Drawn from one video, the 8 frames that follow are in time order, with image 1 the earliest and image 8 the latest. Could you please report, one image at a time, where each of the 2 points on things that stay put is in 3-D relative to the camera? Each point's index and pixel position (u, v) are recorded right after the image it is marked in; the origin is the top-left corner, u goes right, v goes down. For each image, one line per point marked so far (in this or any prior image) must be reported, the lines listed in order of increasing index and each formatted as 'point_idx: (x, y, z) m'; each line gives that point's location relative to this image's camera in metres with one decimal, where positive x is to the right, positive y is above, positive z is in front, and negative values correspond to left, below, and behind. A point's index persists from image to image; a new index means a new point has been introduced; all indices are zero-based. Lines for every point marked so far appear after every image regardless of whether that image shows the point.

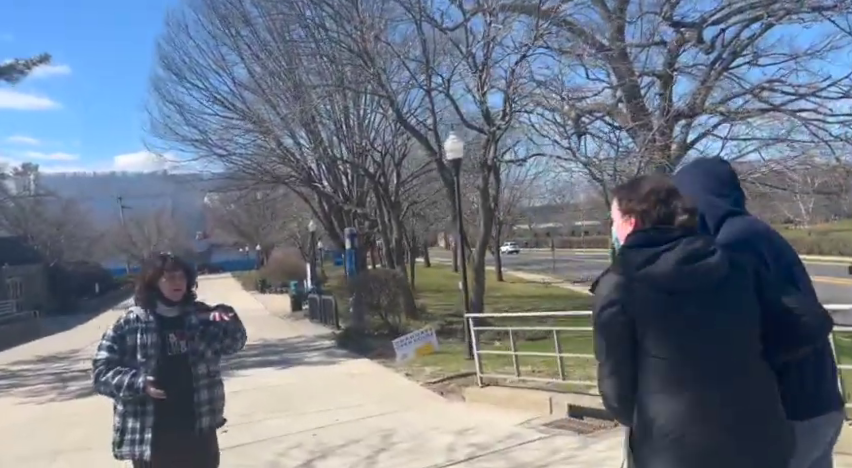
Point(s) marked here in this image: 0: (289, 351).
0: (-2.8, -2.4, +15.3) m
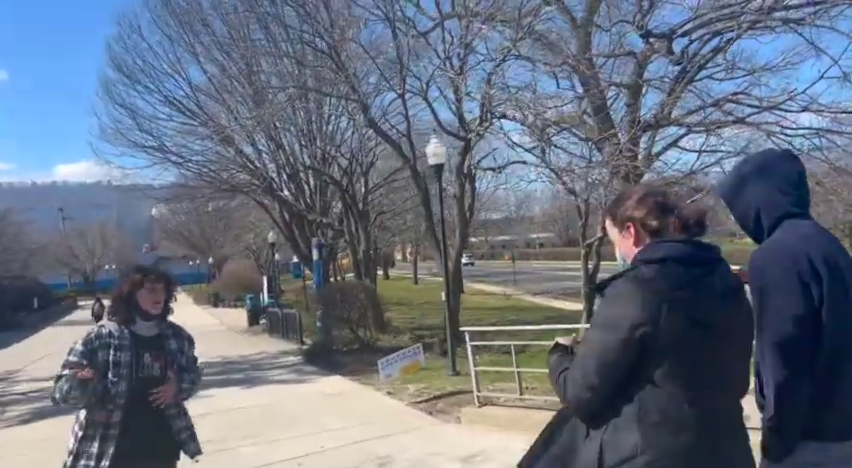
0: (-3.3, -2.6, +14.5) m
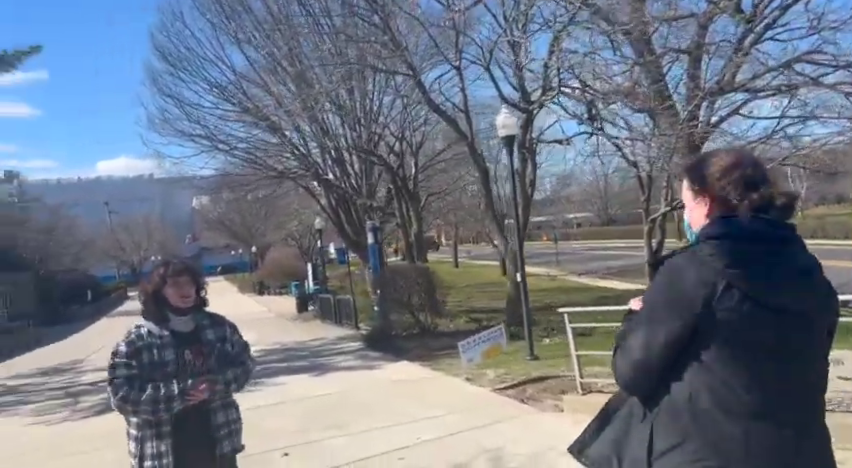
0: (-2.1, -2.3, +14.1) m
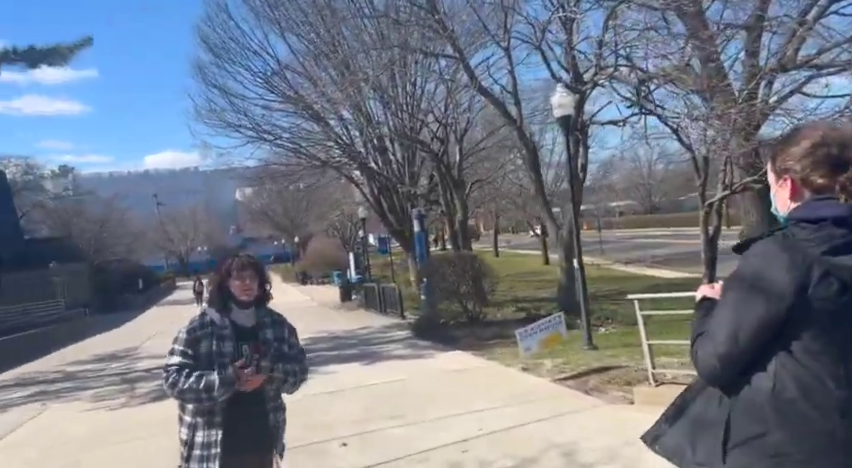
0: (-1.1, -2.1, +14.0) m
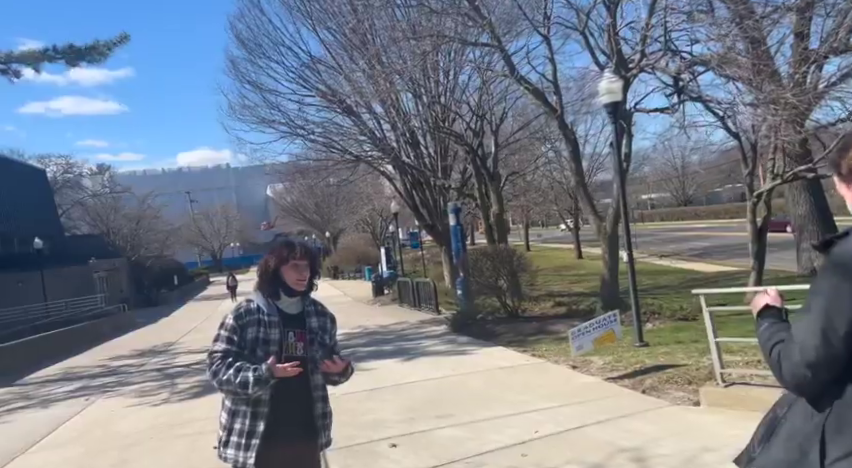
0: (-0.4, -2.0, +13.7) m
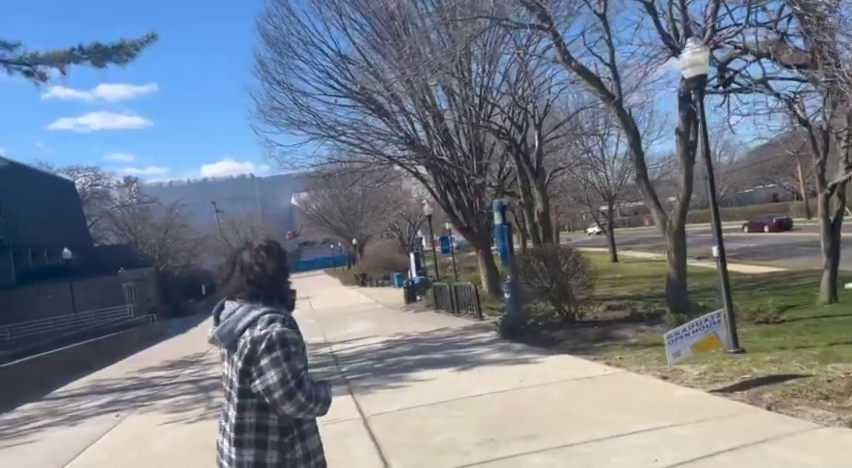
0: (+0.4, -1.9, +12.7) m
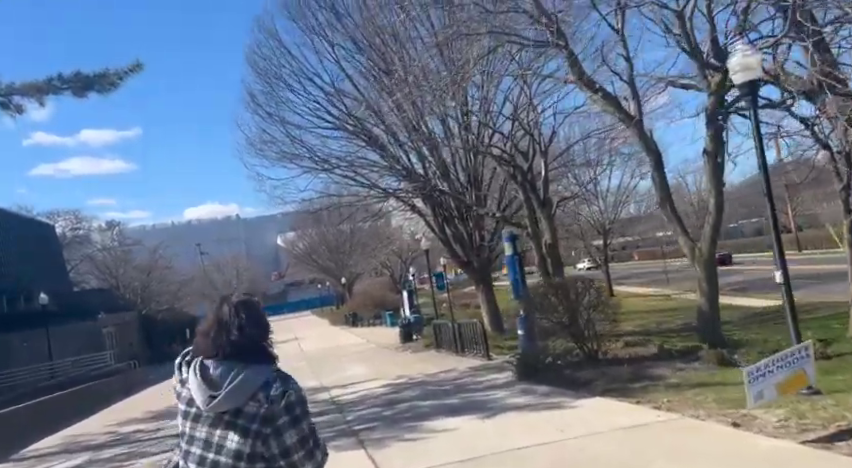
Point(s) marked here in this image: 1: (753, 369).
0: (+0.6, -2.5, +11.5) m
1: (+2.4, -1.0, +5.4) m
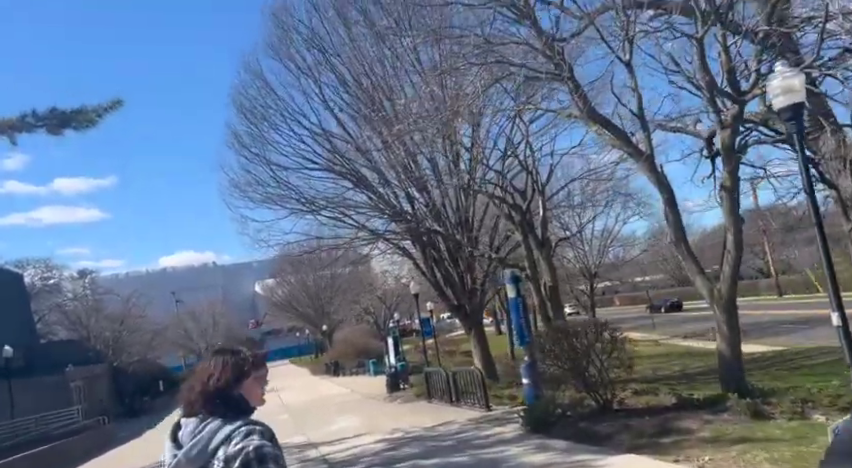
0: (+0.6, -3.1, +10.6) m
1: (+2.6, -1.2, +4.6) m
